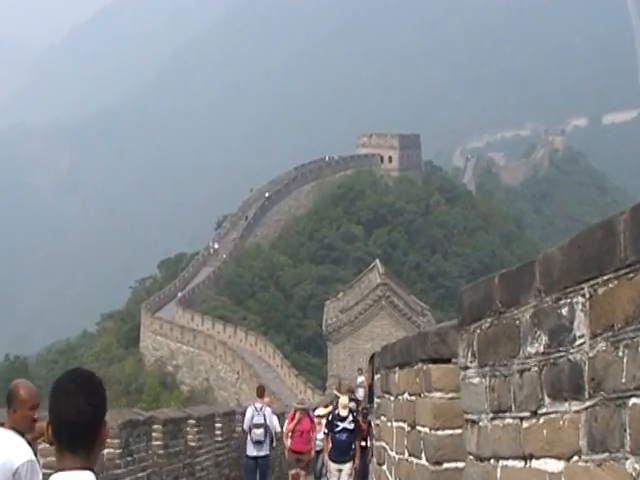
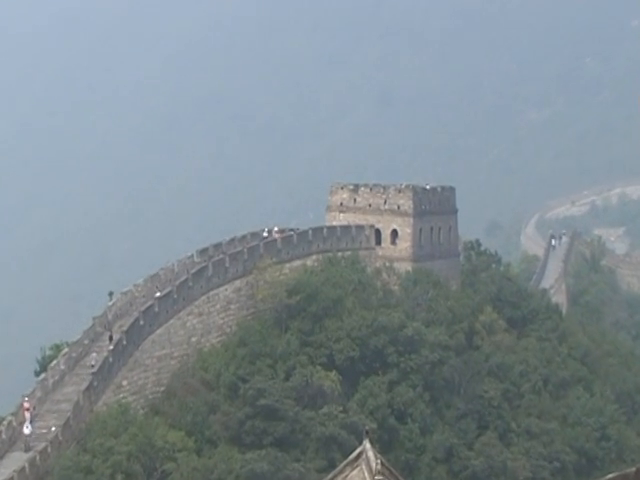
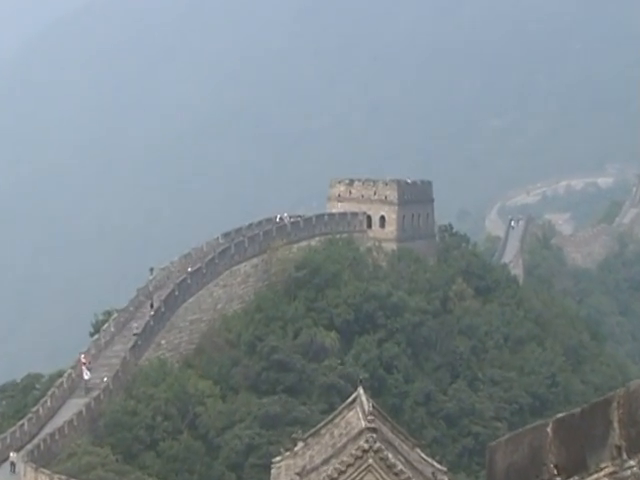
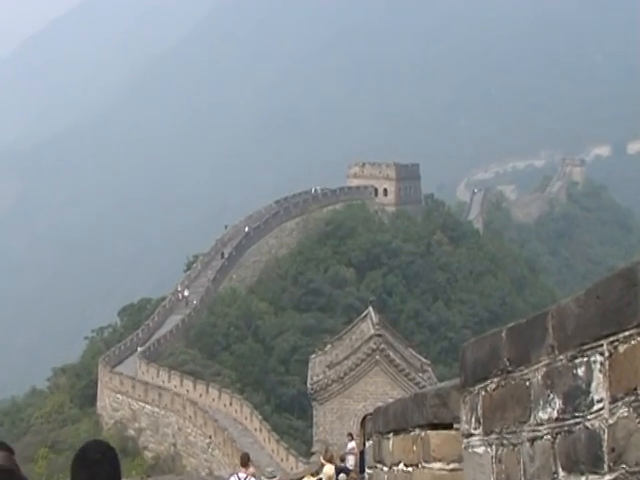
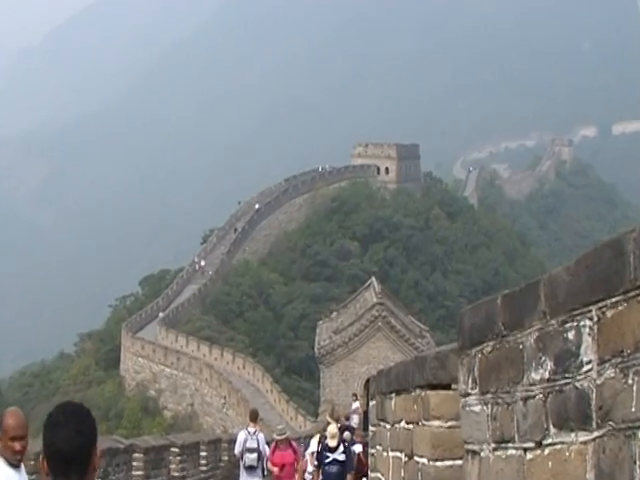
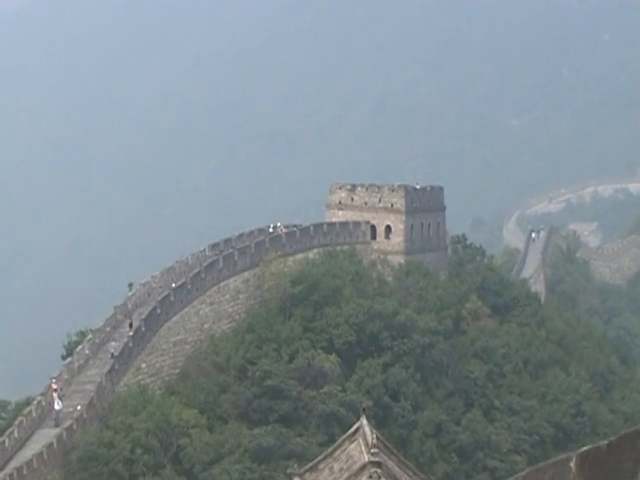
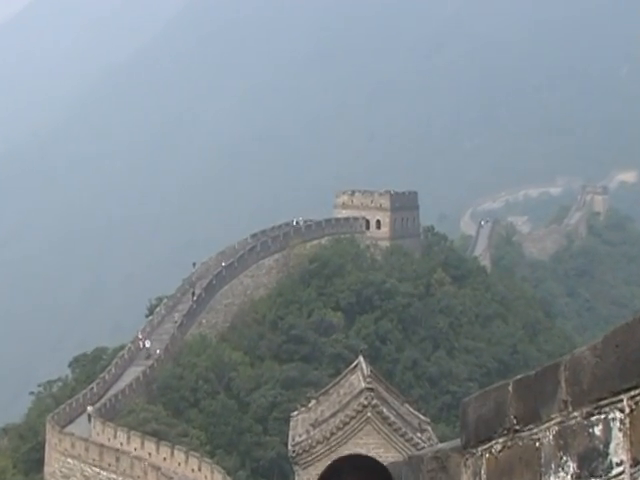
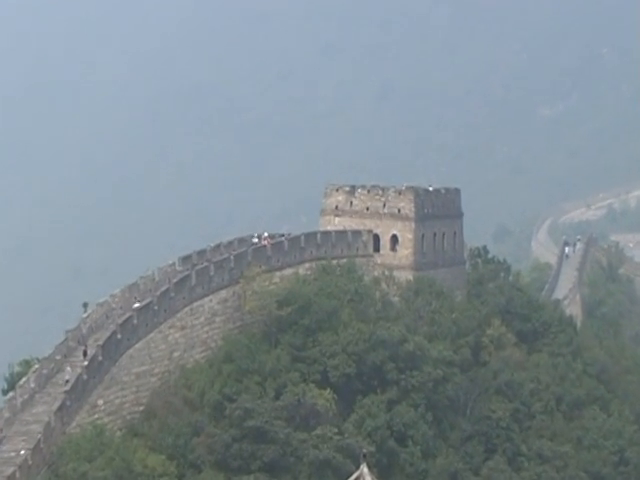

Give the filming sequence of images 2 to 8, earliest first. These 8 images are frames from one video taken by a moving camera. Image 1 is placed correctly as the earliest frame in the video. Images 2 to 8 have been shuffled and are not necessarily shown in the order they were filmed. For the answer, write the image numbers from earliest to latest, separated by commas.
5, 4, 7, 3, 6, 2, 8
